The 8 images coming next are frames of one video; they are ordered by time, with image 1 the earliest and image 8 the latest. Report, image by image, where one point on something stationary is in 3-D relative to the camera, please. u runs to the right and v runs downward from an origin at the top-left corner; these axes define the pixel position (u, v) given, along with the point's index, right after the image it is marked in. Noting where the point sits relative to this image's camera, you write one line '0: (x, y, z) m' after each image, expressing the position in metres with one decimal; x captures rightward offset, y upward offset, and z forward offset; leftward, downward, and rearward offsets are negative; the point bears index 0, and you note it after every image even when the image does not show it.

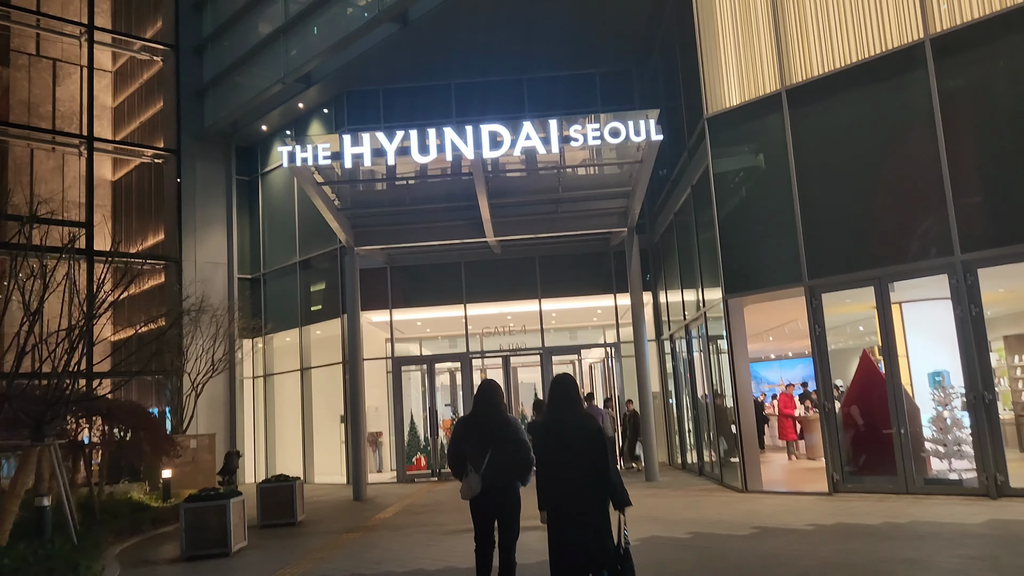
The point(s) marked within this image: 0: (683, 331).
0: (+3.4, -0.9, +15.7) m
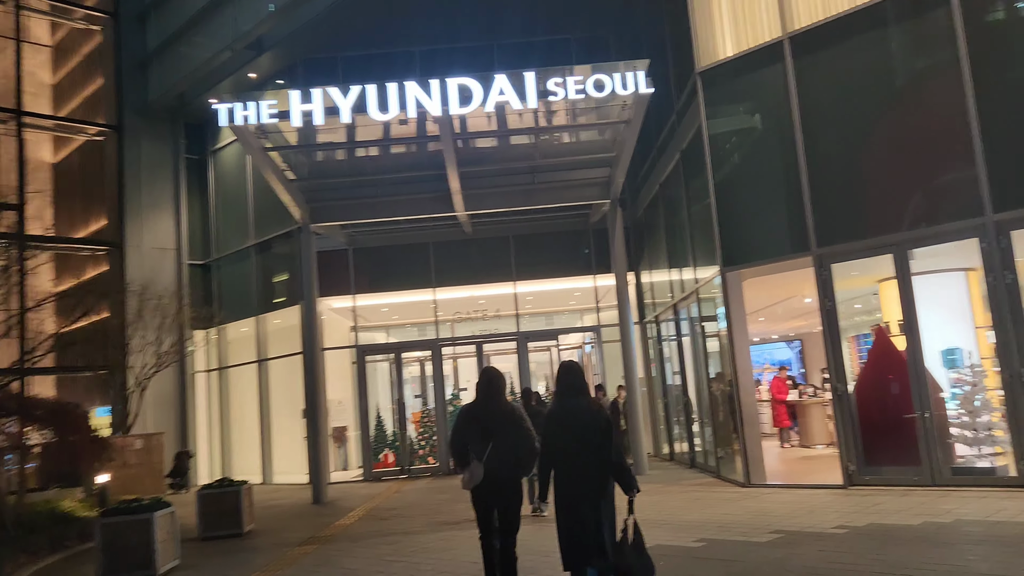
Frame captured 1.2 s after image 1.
0: (+2.9, -0.4, +14.5) m
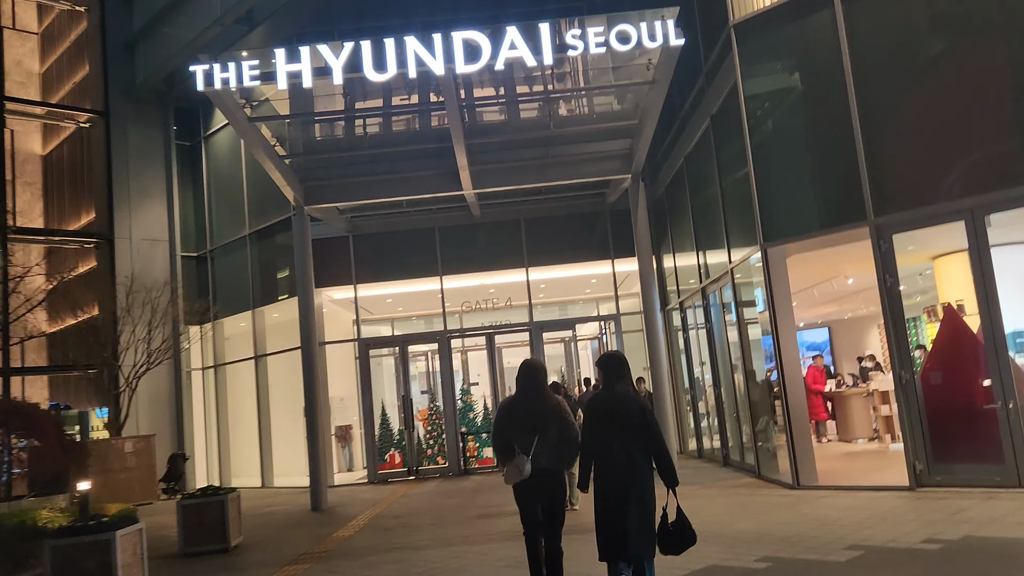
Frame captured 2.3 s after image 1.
0: (+3.2, -0.2, +13.4) m
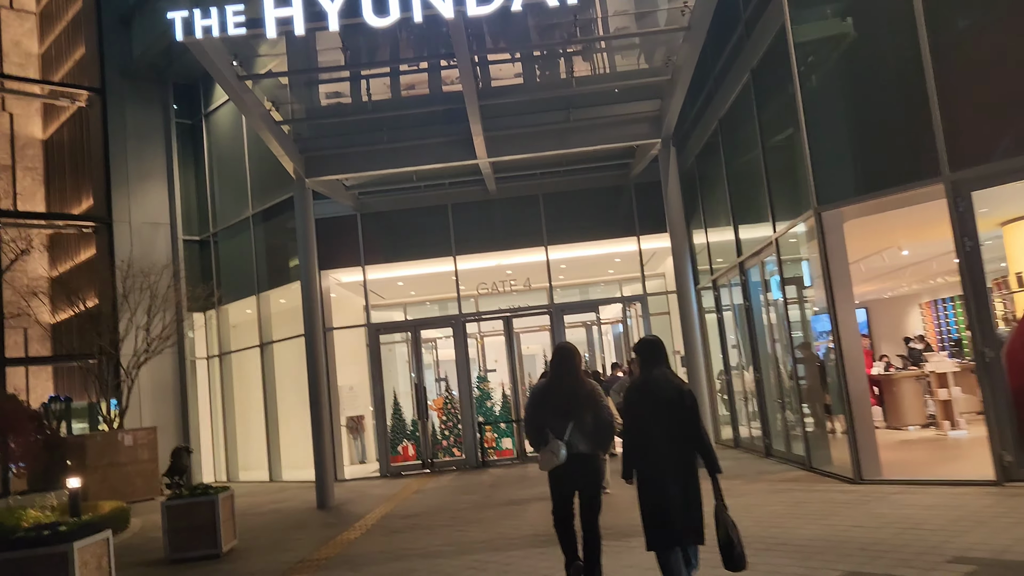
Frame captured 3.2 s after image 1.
0: (+3.5, +0.2, +12.3) m
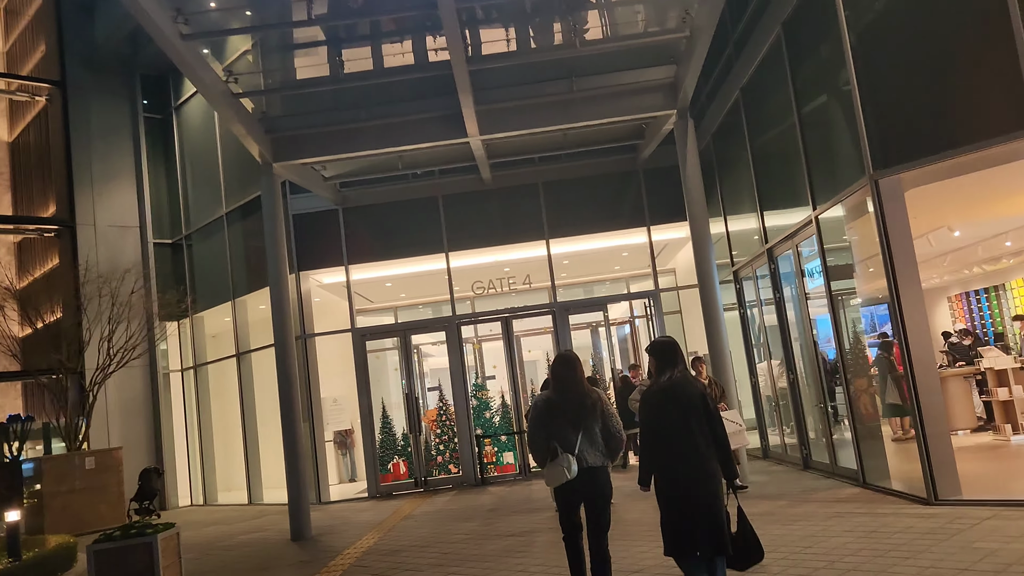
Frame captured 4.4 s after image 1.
0: (+3.5, +0.3, +11.0) m
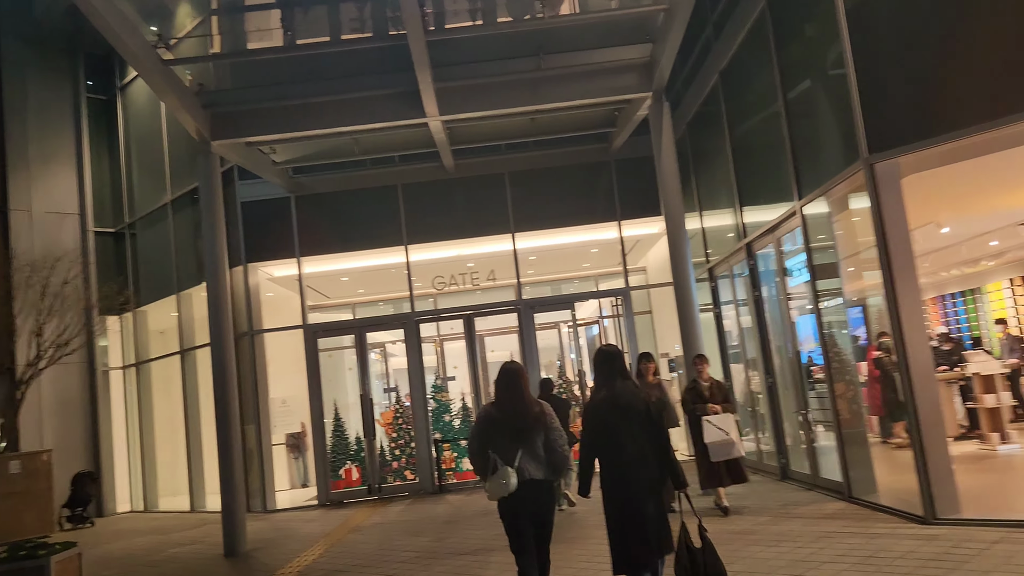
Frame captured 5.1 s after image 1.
0: (+3.0, +0.4, +10.3) m
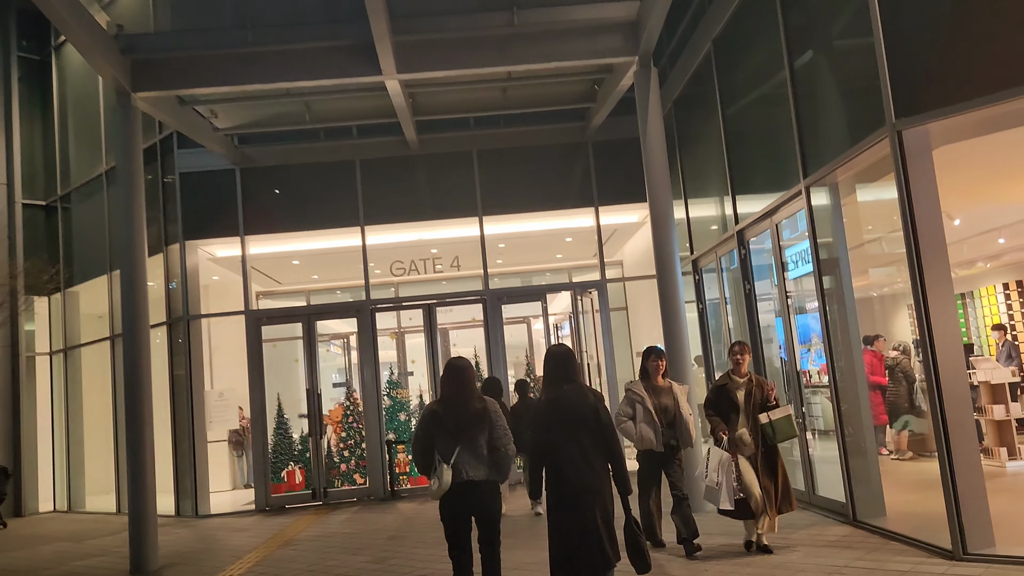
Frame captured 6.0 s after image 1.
0: (+2.5, +0.4, +9.4) m
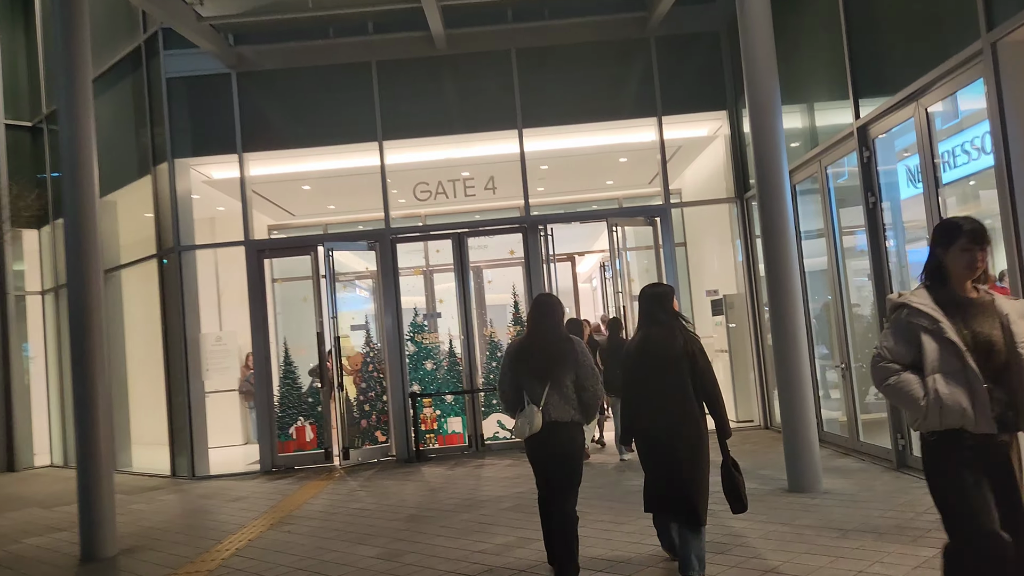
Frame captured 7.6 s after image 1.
0: (+3.0, +1.2, +7.4) m
